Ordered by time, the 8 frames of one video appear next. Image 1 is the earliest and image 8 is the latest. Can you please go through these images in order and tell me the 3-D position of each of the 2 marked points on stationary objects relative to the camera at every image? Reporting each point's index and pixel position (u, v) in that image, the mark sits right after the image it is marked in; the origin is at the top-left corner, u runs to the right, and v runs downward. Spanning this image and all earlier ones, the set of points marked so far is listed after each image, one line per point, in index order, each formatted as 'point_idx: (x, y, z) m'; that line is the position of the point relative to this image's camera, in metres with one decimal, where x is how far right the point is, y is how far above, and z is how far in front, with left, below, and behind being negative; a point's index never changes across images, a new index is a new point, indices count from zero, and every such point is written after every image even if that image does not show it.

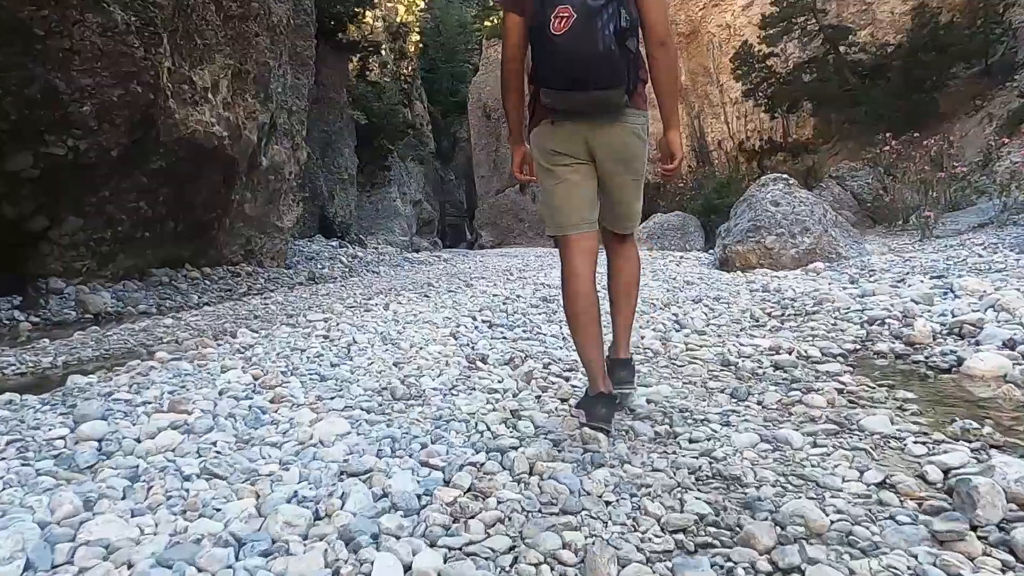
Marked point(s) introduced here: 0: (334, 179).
0: (-4.4, +2.8, +16.5) m
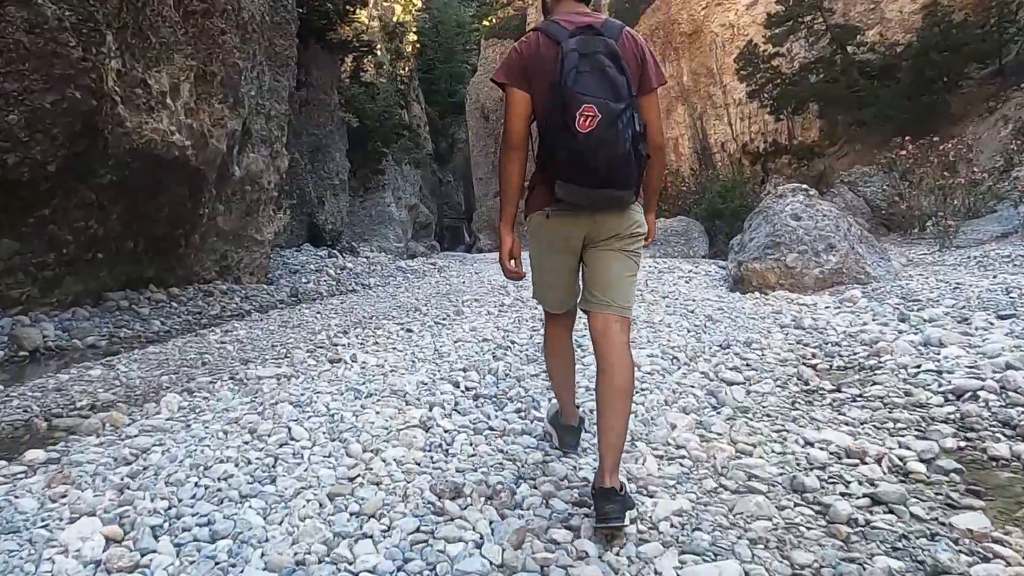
0: (-4.5, +2.5, +15.8) m
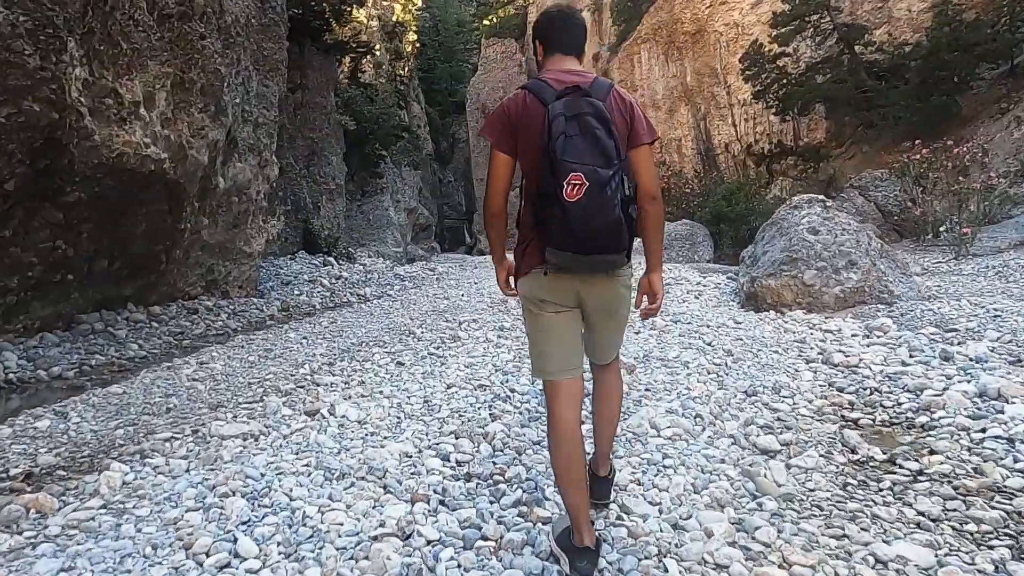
0: (-4.5, +2.3, +15.4) m
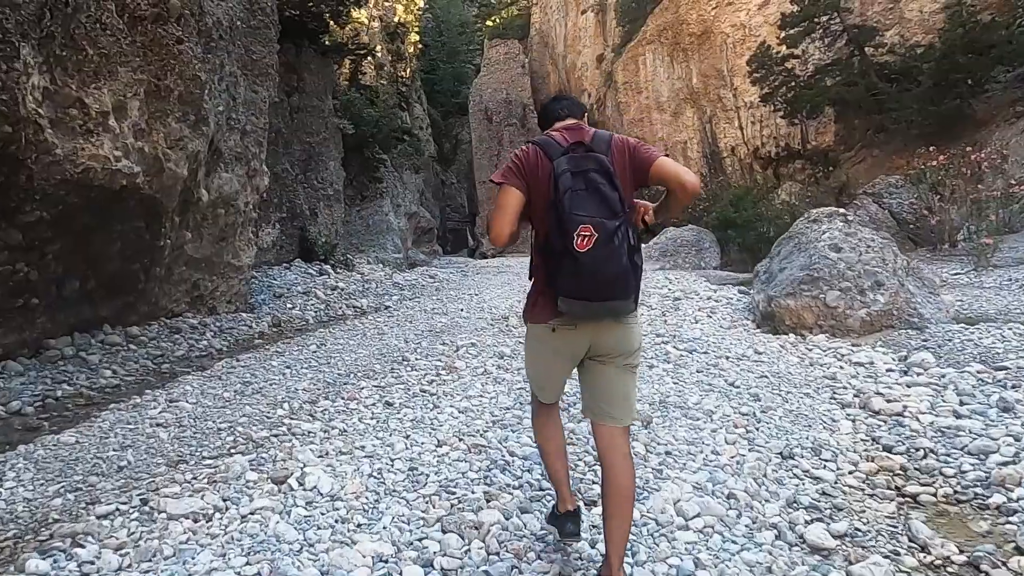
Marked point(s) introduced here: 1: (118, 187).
0: (-4.4, +2.1, +15.0) m
1: (-3.0, +0.8, +5.1) m
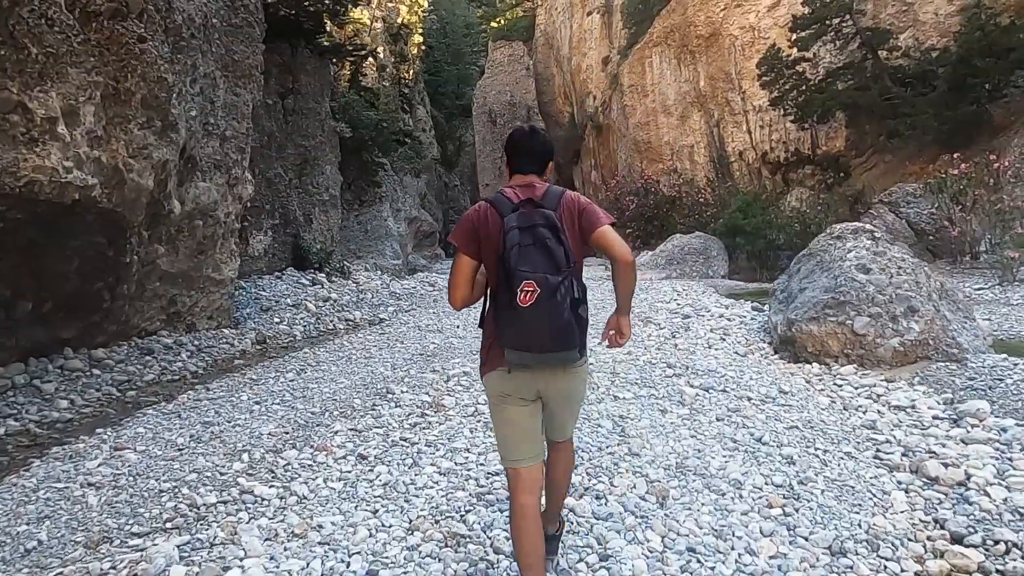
0: (-4.4, +1.9, +14.5) m
1: (-3.1, +0.6, +4.6) m
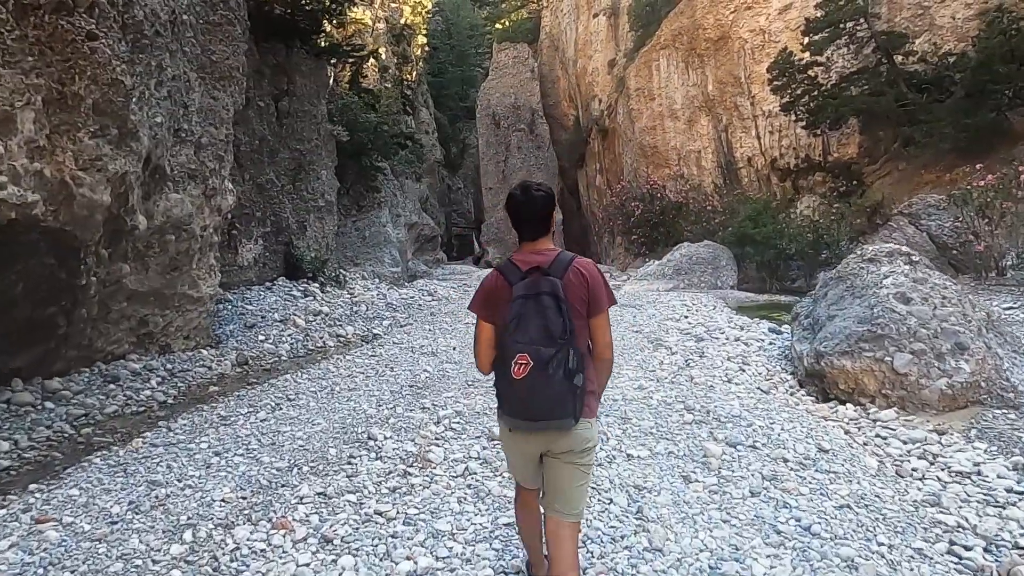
0: (-4.3, +1.7, +13.9) m
1: (-3.1, +0.4, +4.0) m
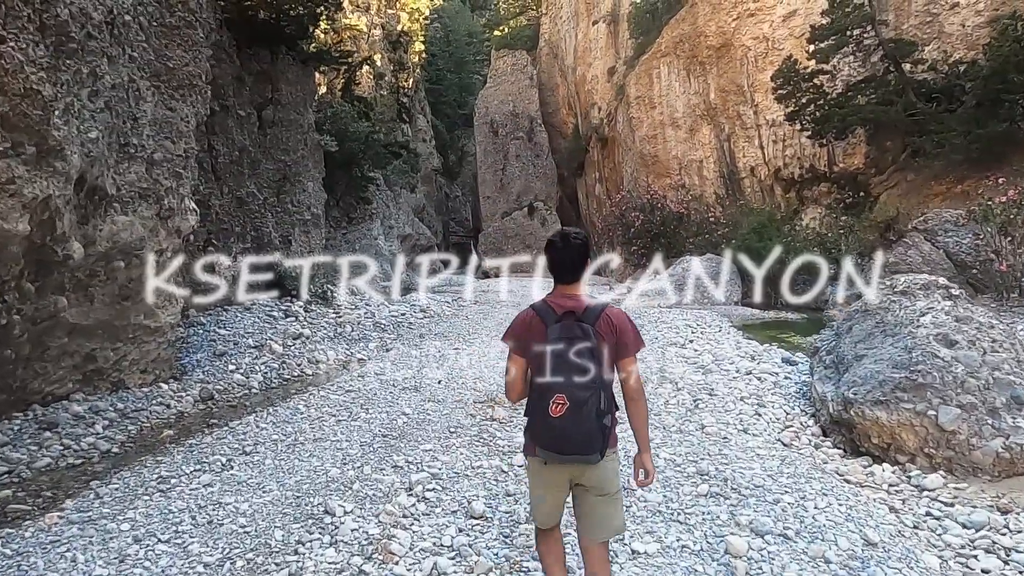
0: (-4.4, +1.4, +13.2) m
1: (-3.2, +0.1, +3.3) m
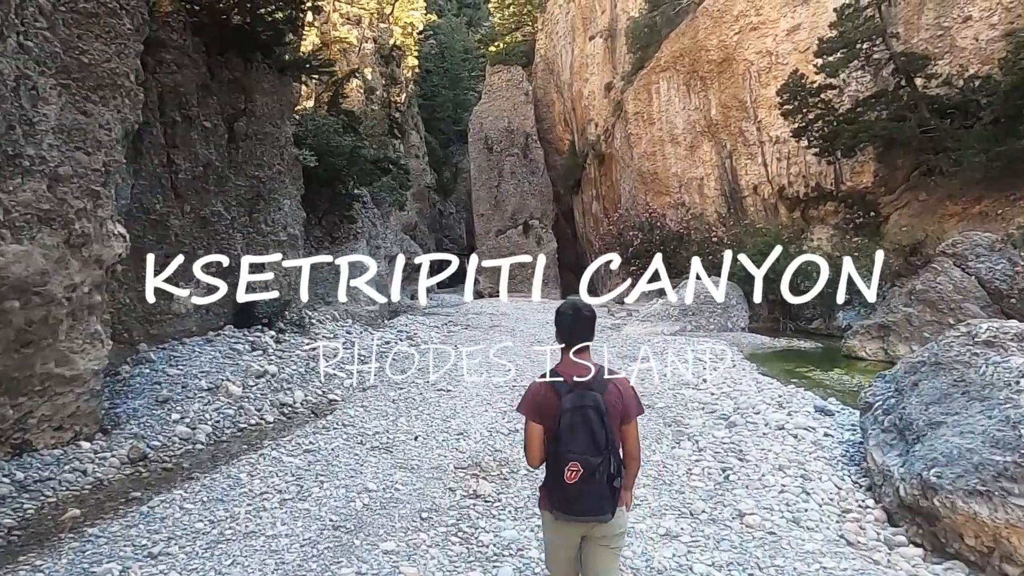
0: (-4.6, +0.9, +12.1) m
1: (-3.2, -0.1, +2.2) m
